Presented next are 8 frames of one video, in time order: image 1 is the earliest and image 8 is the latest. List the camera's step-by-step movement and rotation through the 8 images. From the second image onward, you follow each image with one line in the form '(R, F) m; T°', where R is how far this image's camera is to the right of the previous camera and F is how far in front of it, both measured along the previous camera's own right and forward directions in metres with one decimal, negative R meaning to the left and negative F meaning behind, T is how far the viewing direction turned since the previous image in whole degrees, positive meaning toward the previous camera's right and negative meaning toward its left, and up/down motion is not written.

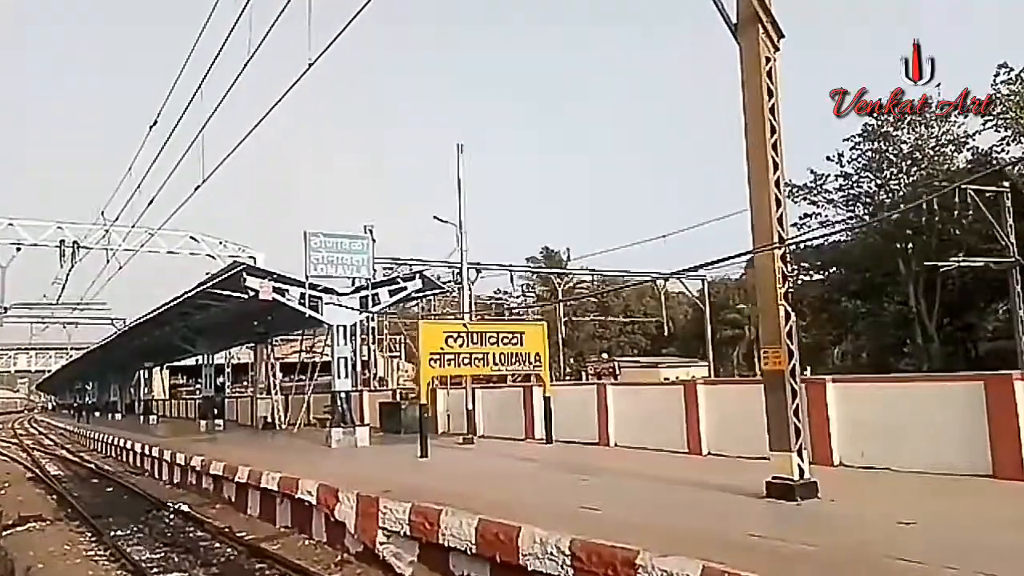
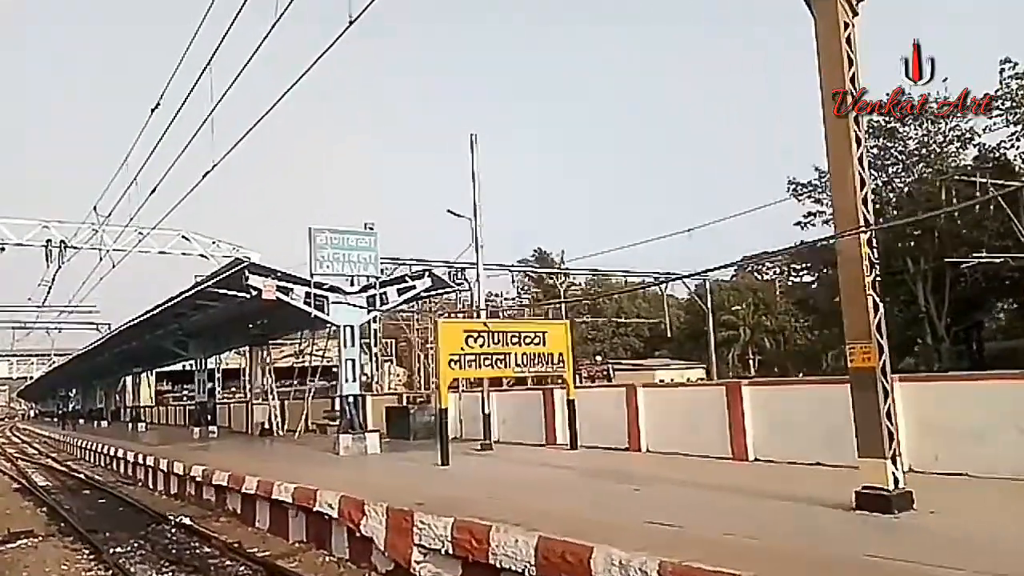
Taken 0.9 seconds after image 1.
(-0.7, +1.1) m; +1°
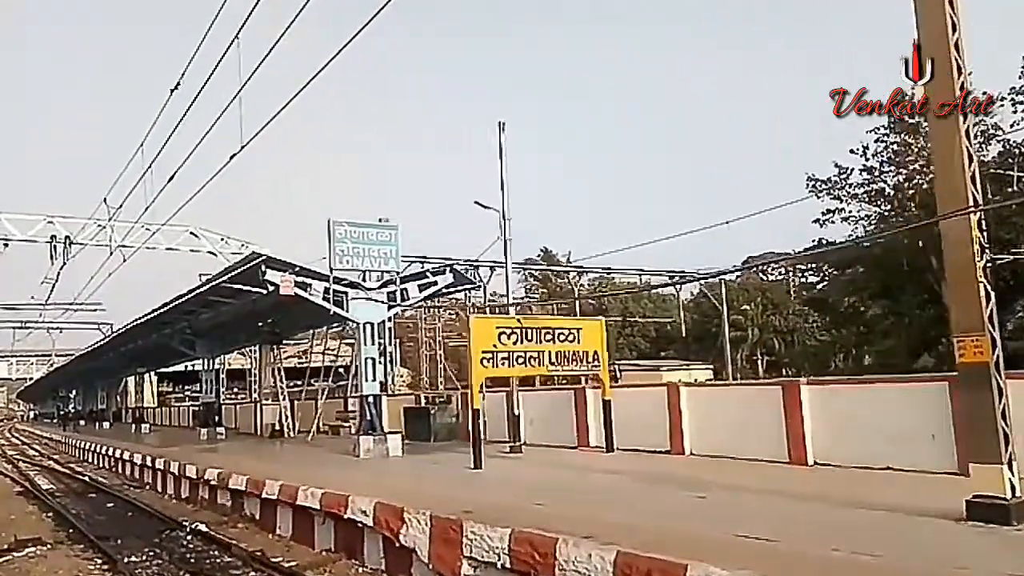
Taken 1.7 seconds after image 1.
(-0.6, +0.9) m; 0°
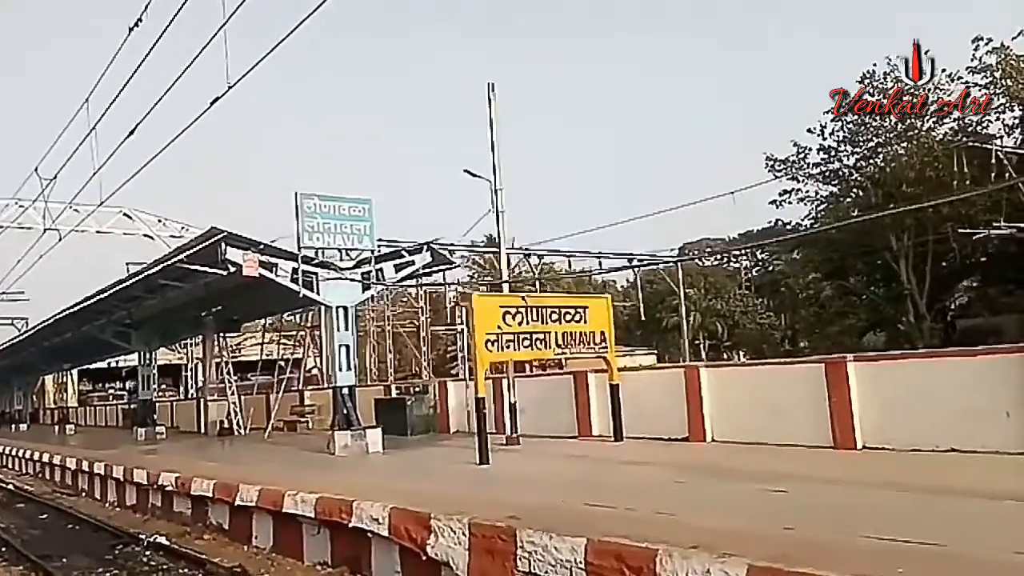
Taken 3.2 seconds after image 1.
(-1.2, +1.8) m; +4°
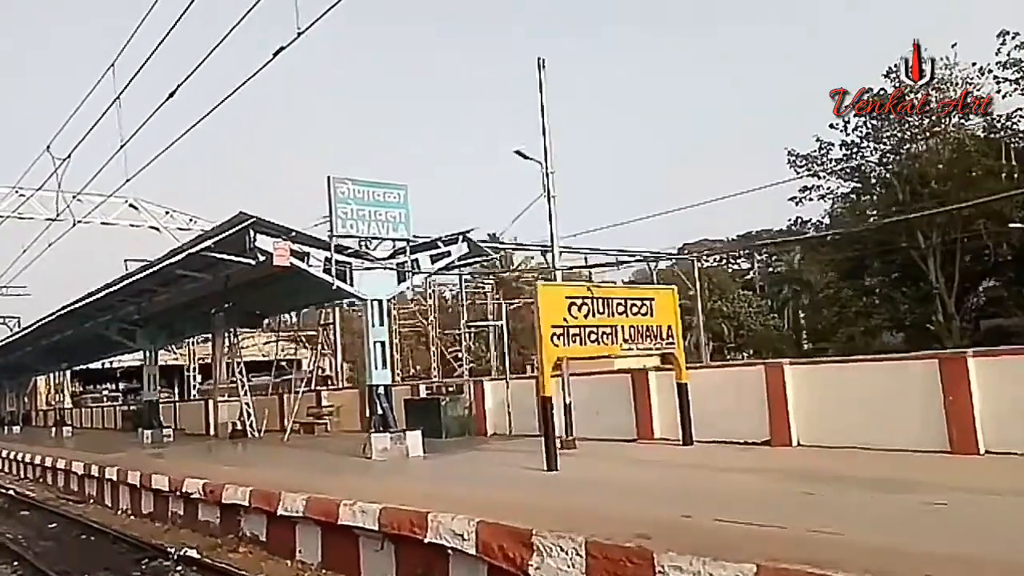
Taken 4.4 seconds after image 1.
(-1.1, +1.3) m; +1°
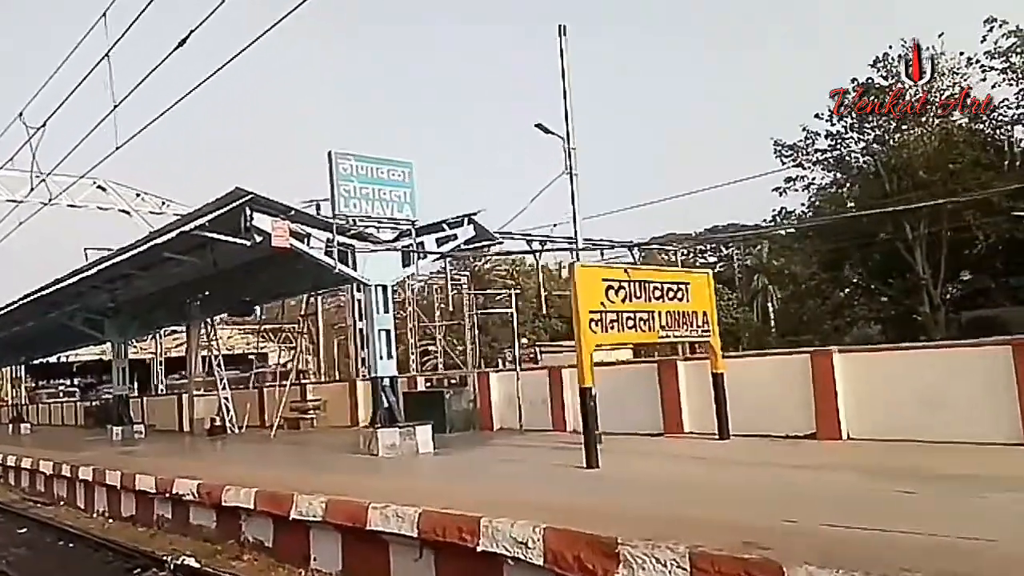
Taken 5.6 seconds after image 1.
(-0.9, +1.1) m; +3°
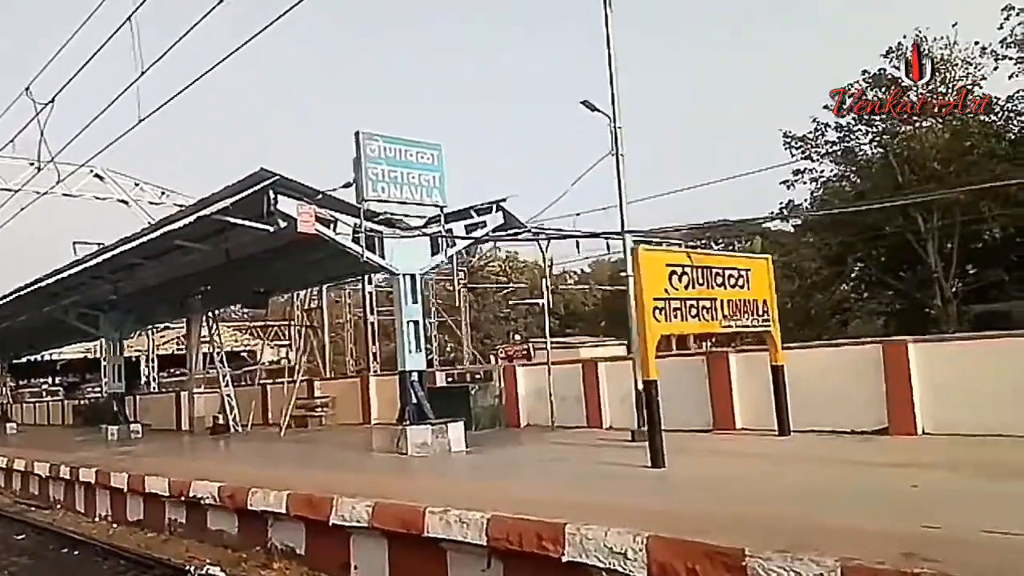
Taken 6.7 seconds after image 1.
(-0.8, +1.0) m; +1°
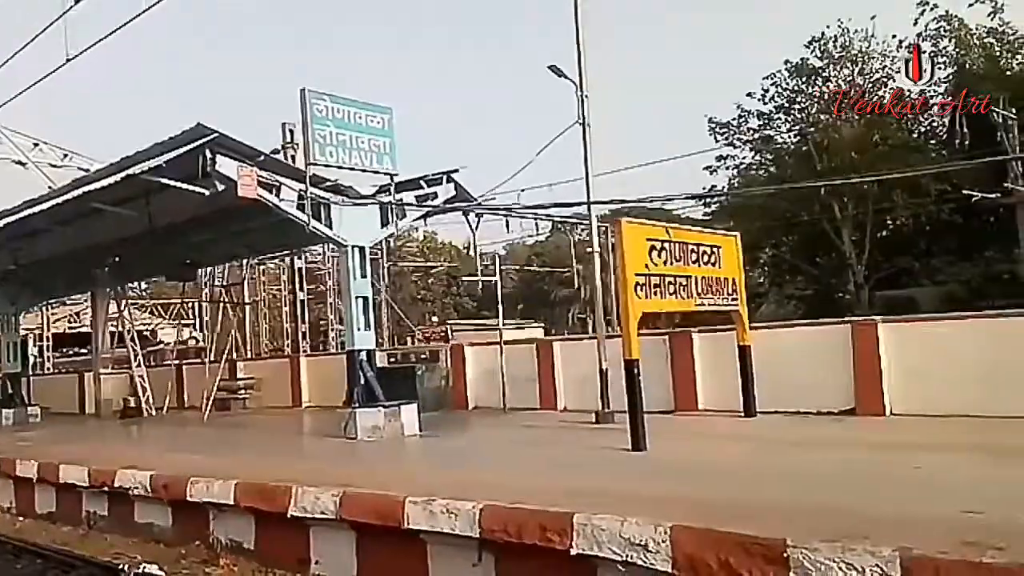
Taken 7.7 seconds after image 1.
(-0.8, +0.8) m; +6°
